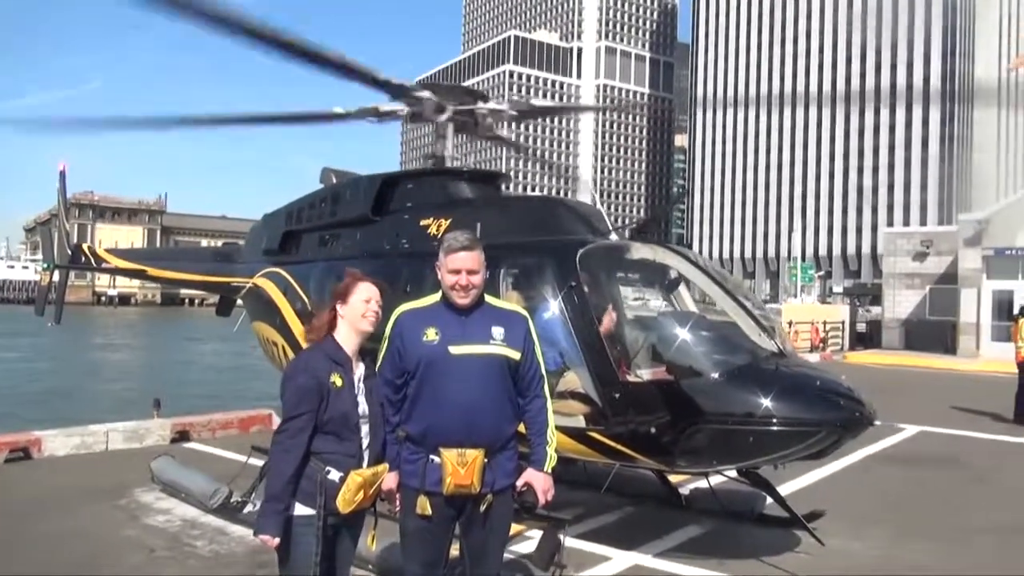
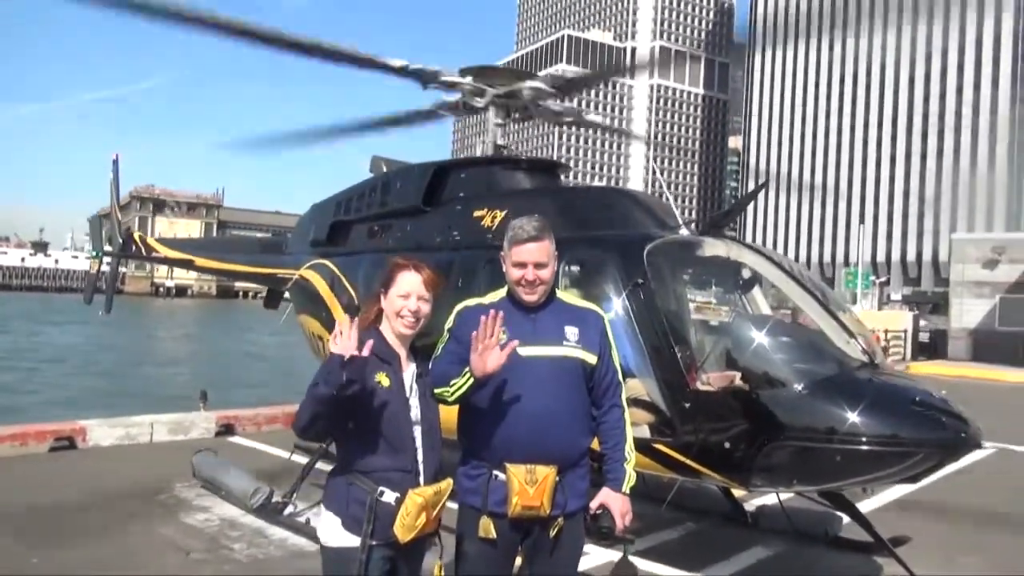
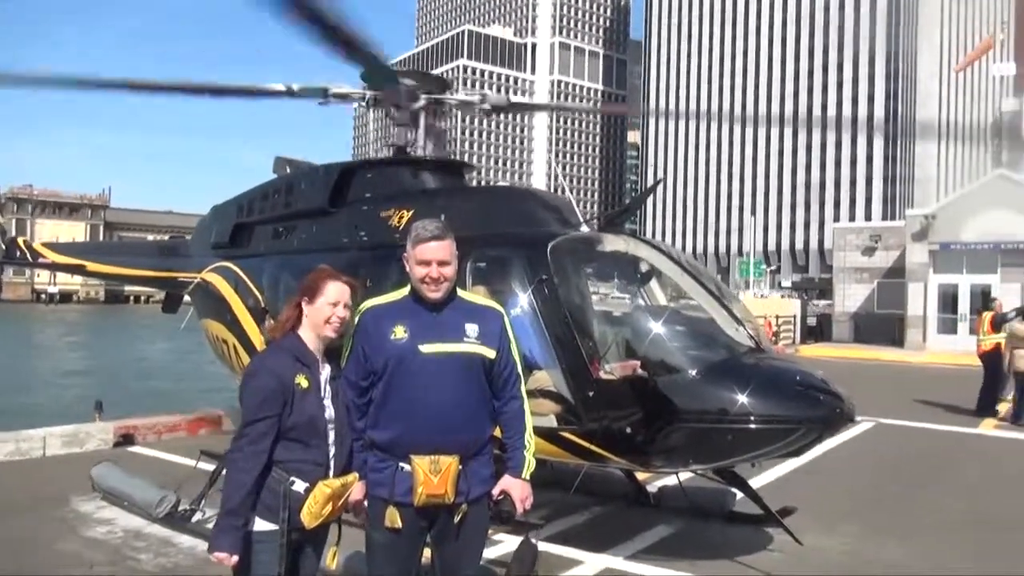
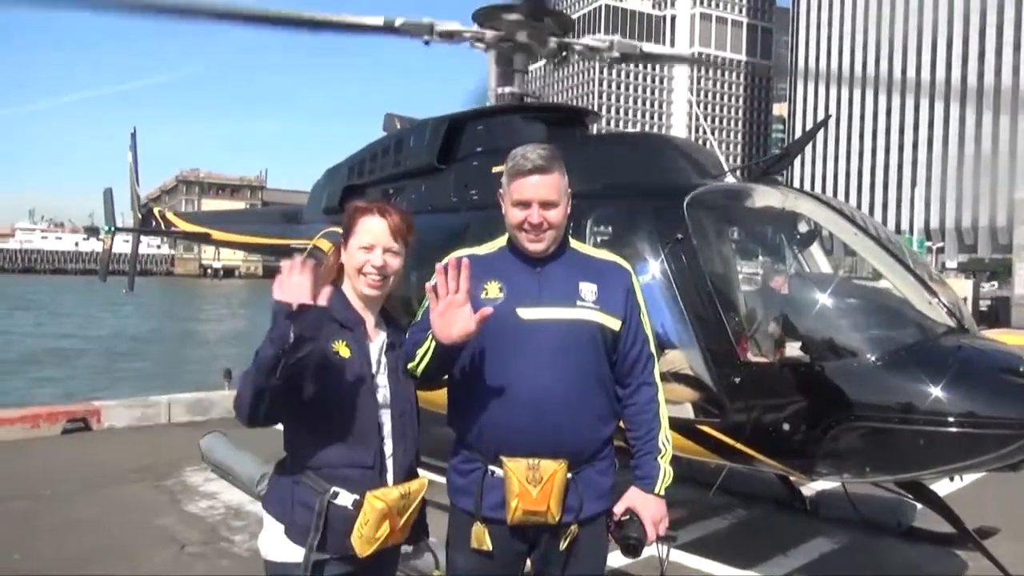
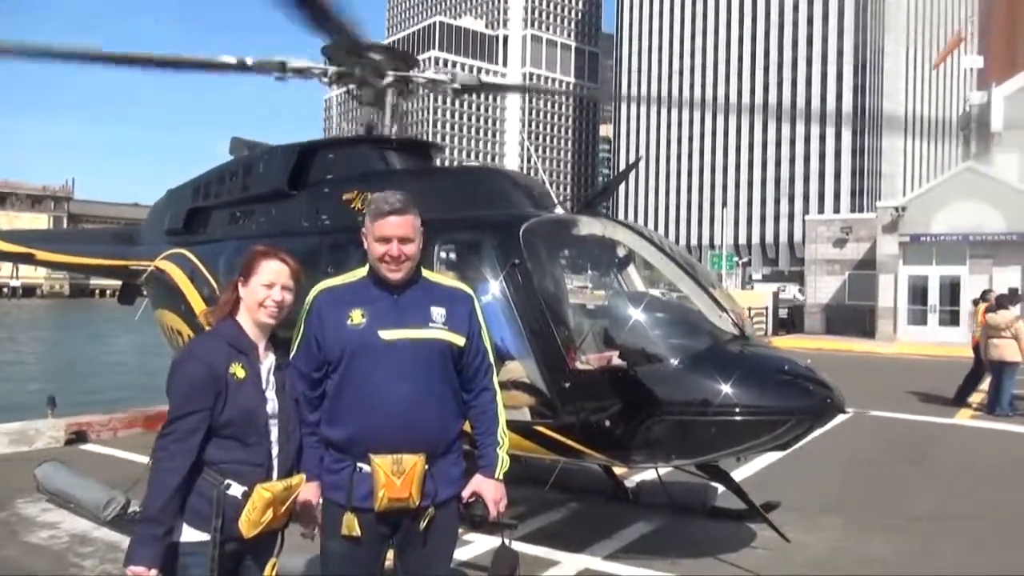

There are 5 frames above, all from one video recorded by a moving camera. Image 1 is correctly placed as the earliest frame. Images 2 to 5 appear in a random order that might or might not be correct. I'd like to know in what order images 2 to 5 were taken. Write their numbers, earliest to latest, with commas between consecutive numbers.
3, 5, 4, 2
